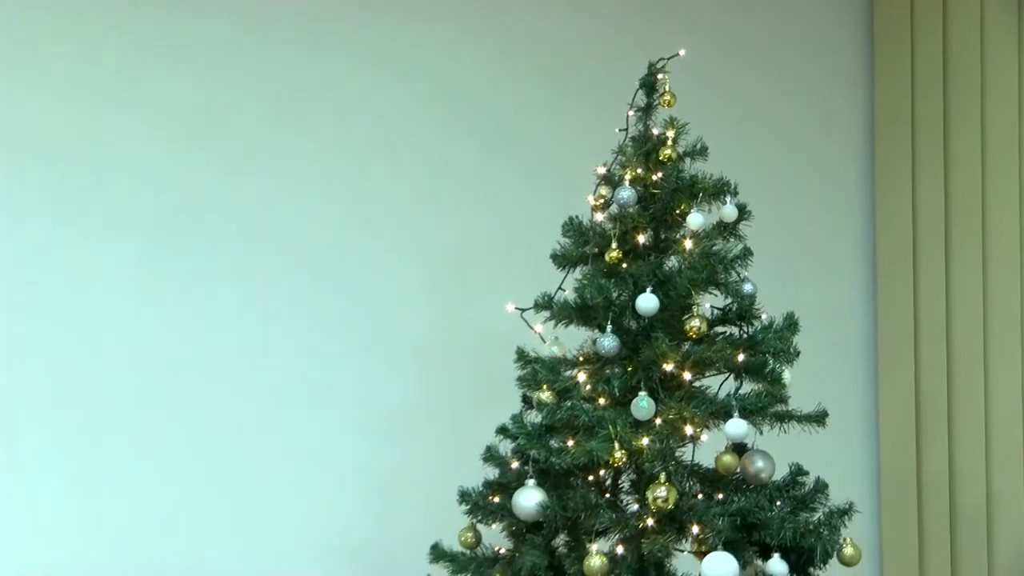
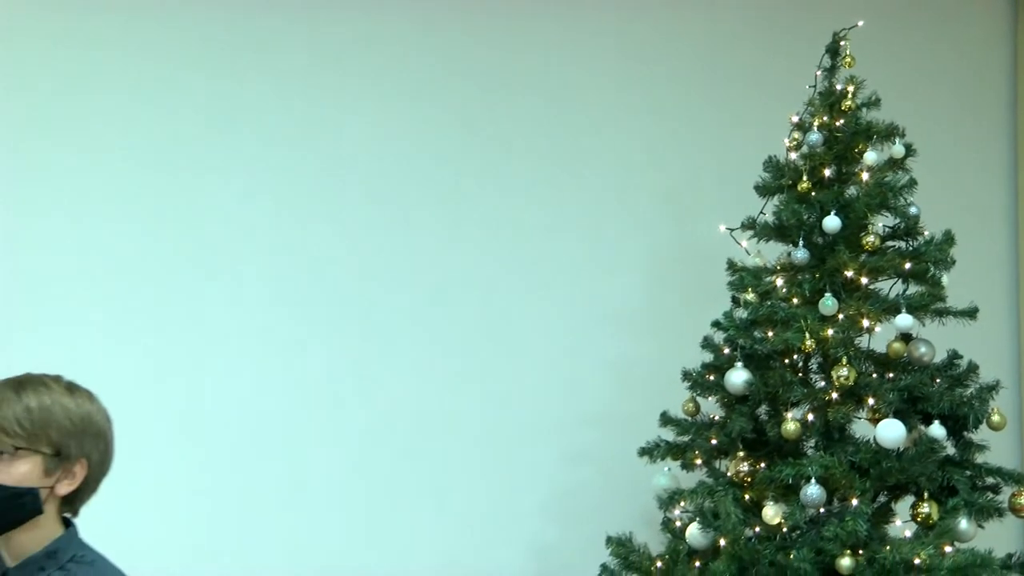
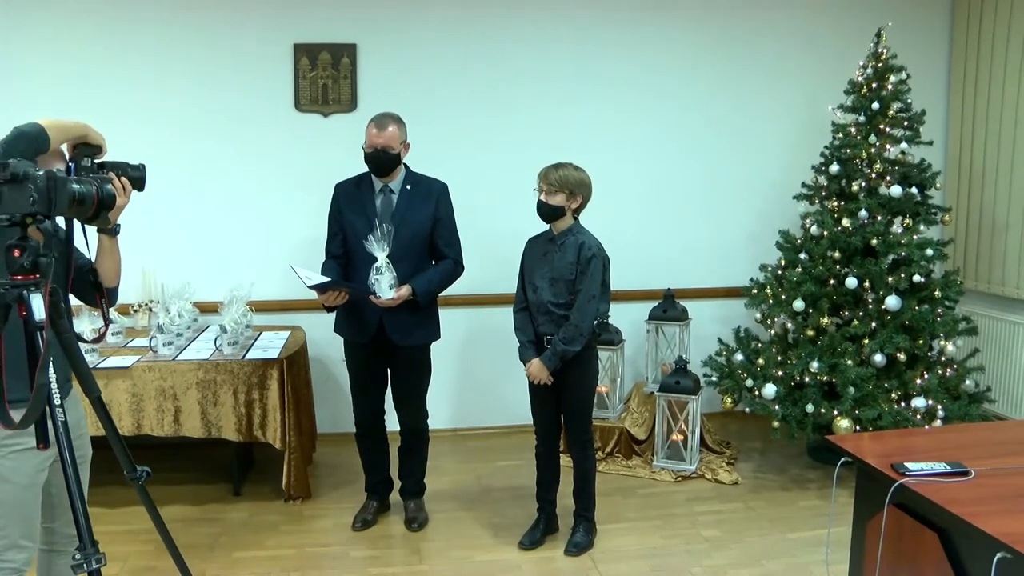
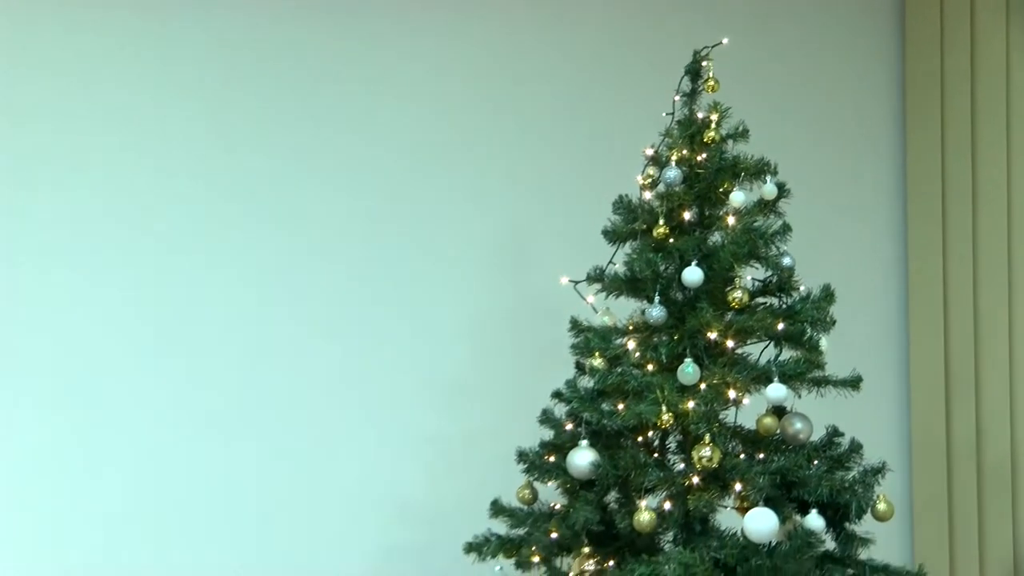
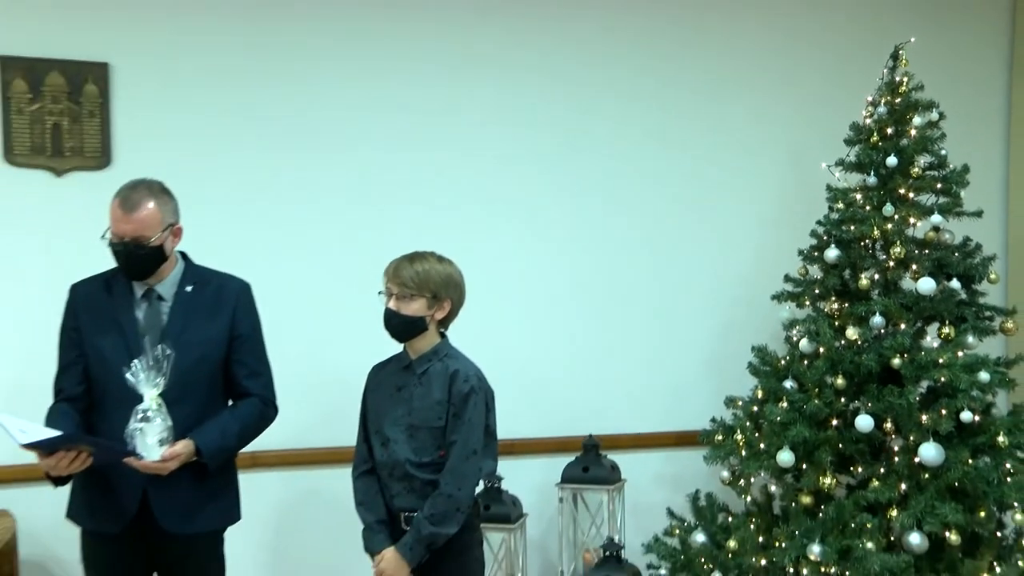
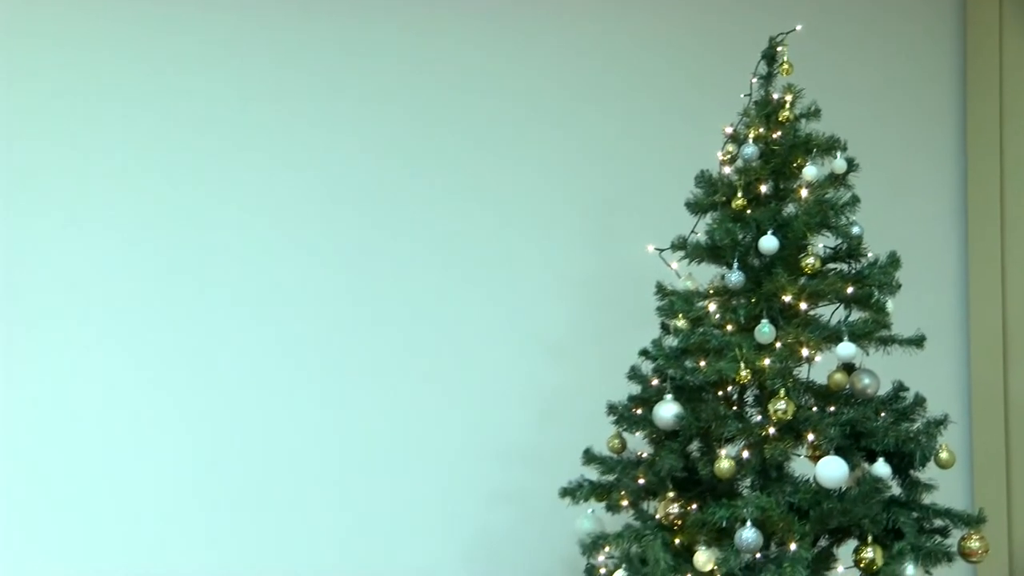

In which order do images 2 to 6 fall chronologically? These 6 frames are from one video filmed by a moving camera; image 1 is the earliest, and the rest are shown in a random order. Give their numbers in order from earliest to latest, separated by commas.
4, 6, 2, 5, 3
